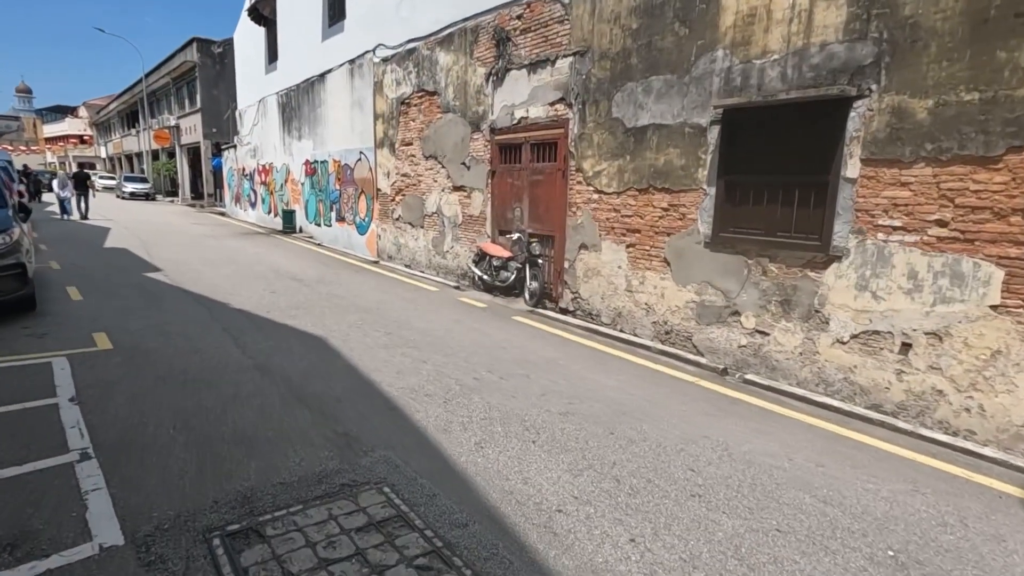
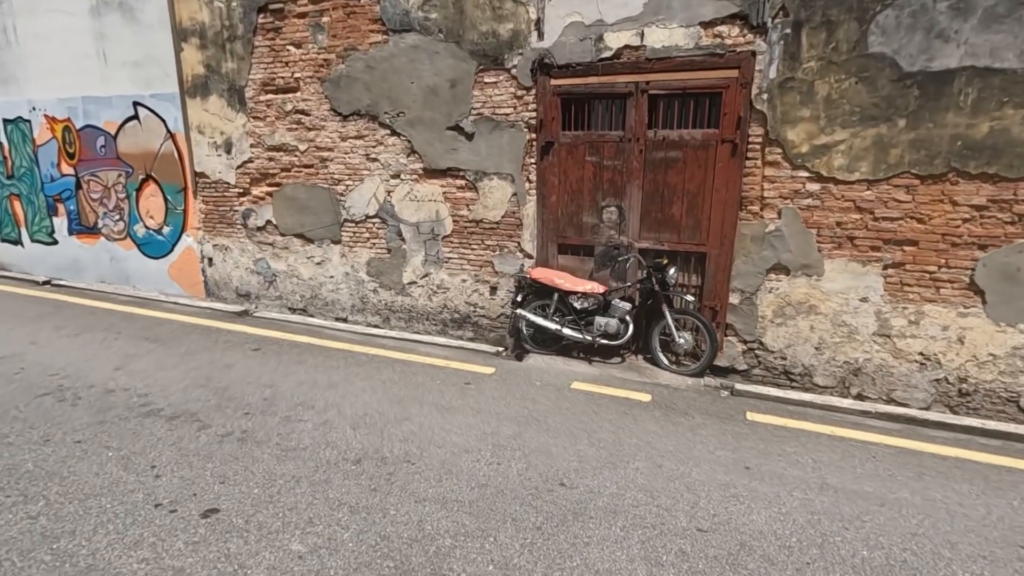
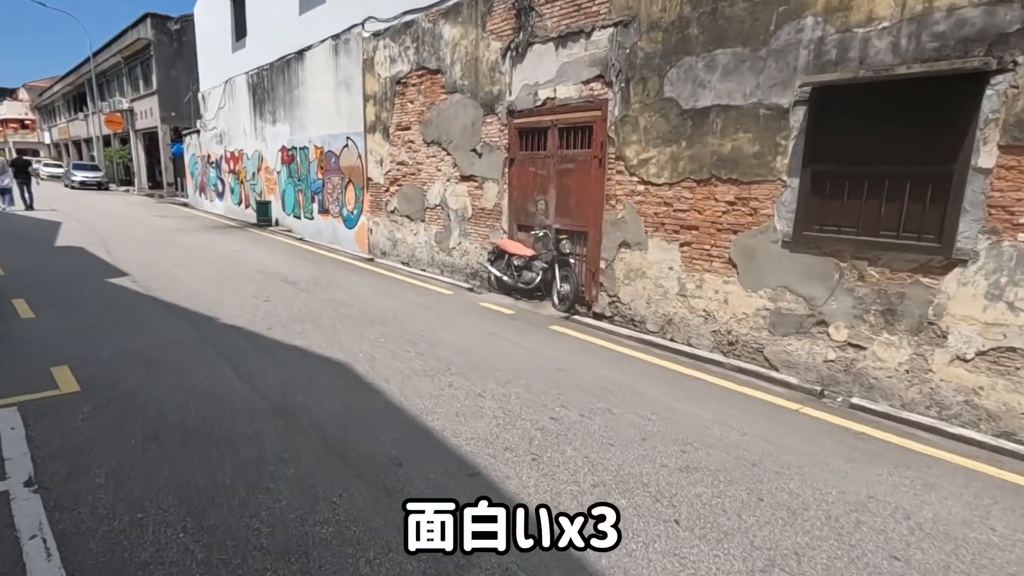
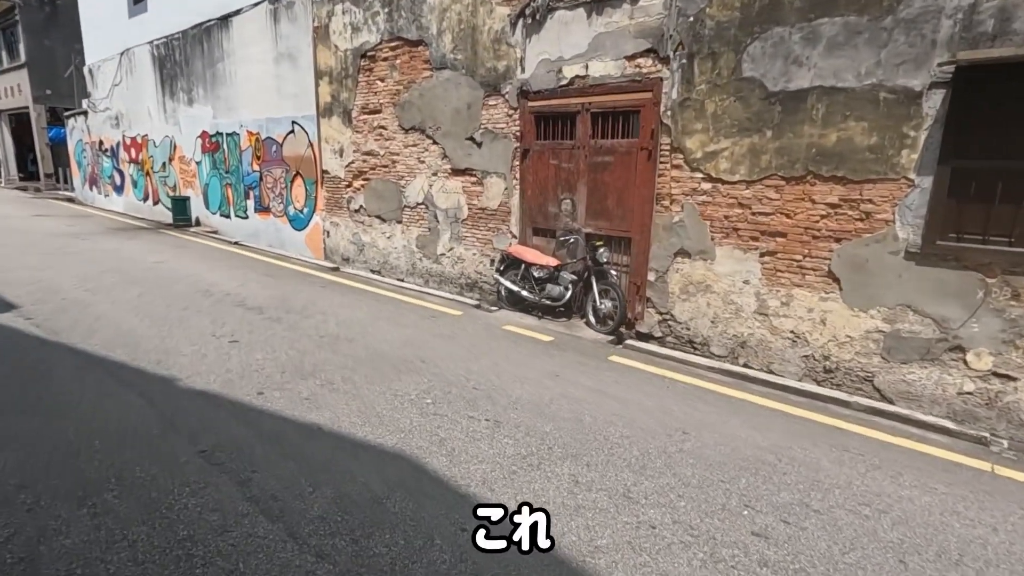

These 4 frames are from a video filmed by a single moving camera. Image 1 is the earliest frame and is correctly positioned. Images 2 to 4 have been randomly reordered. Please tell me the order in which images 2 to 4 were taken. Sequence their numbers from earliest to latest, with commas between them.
3, 4, 2
